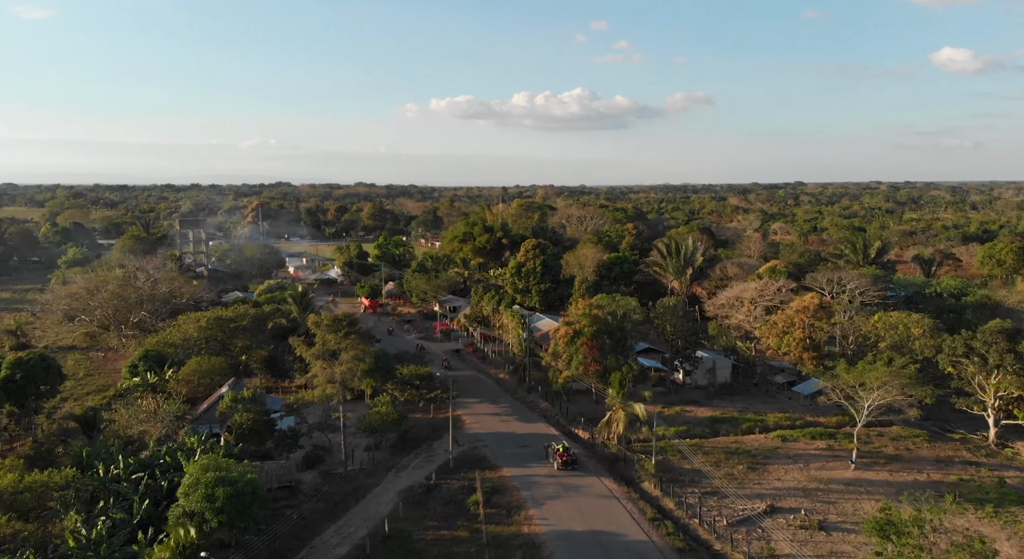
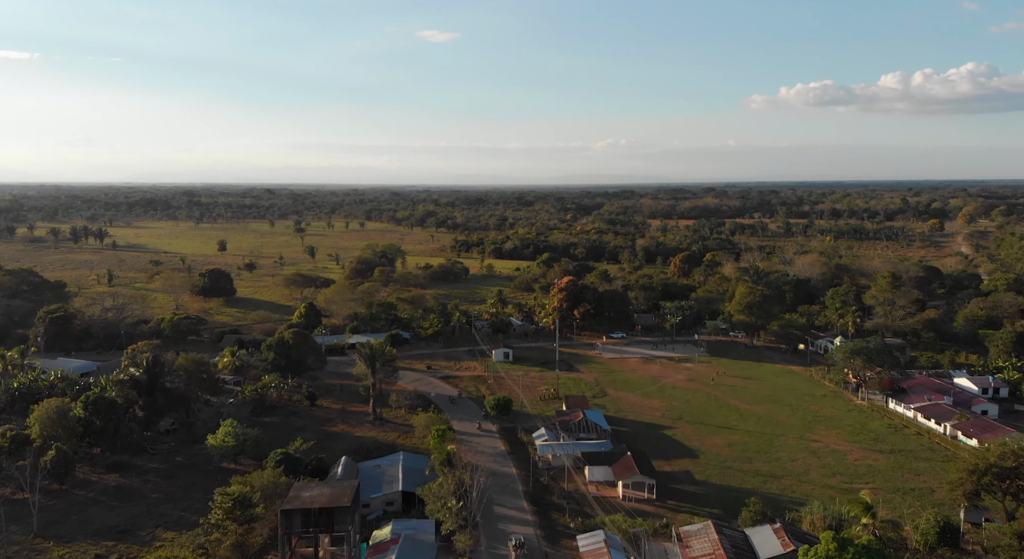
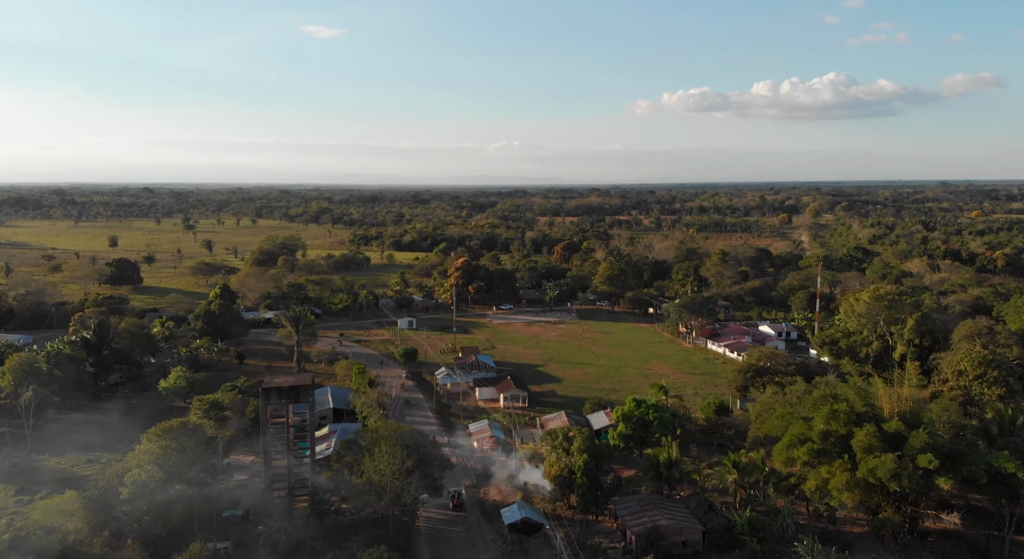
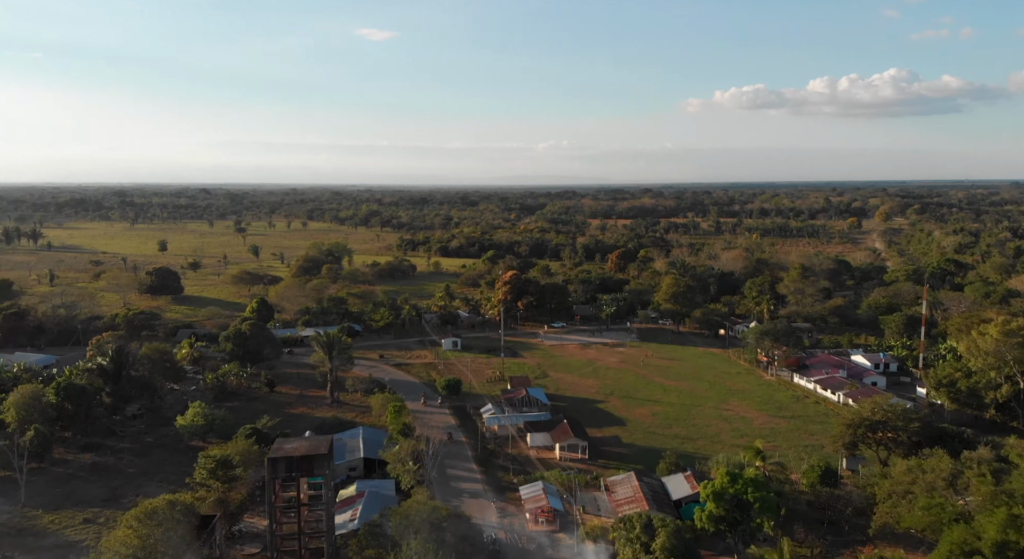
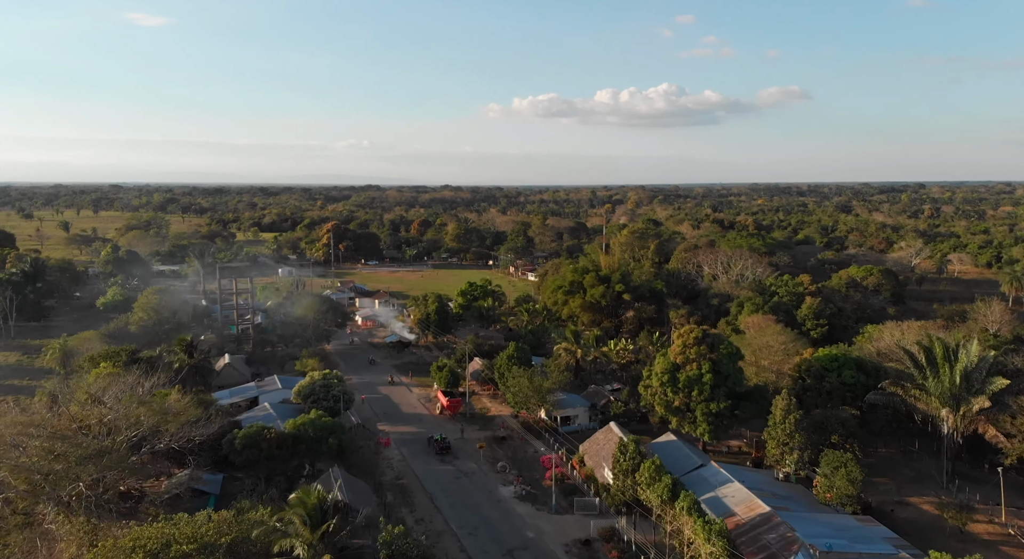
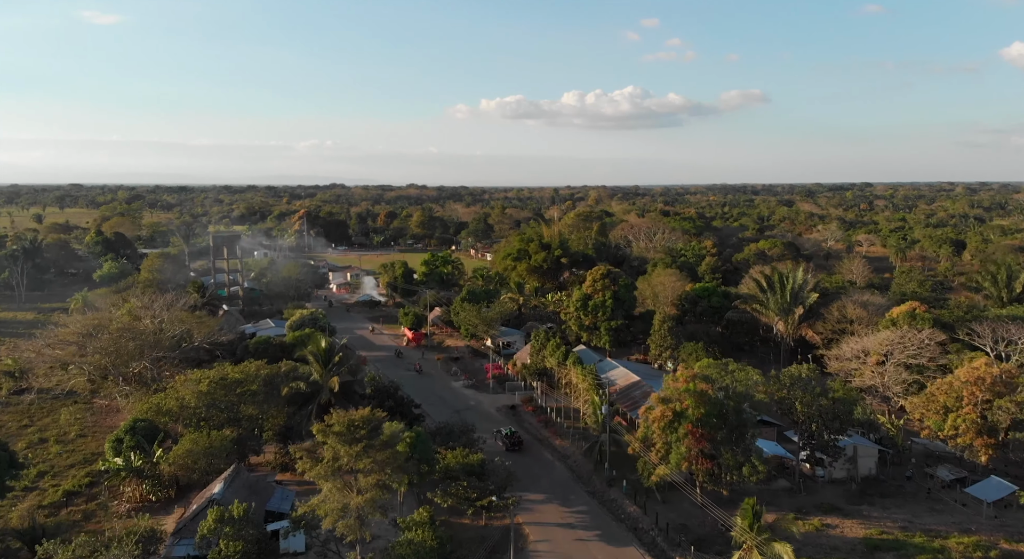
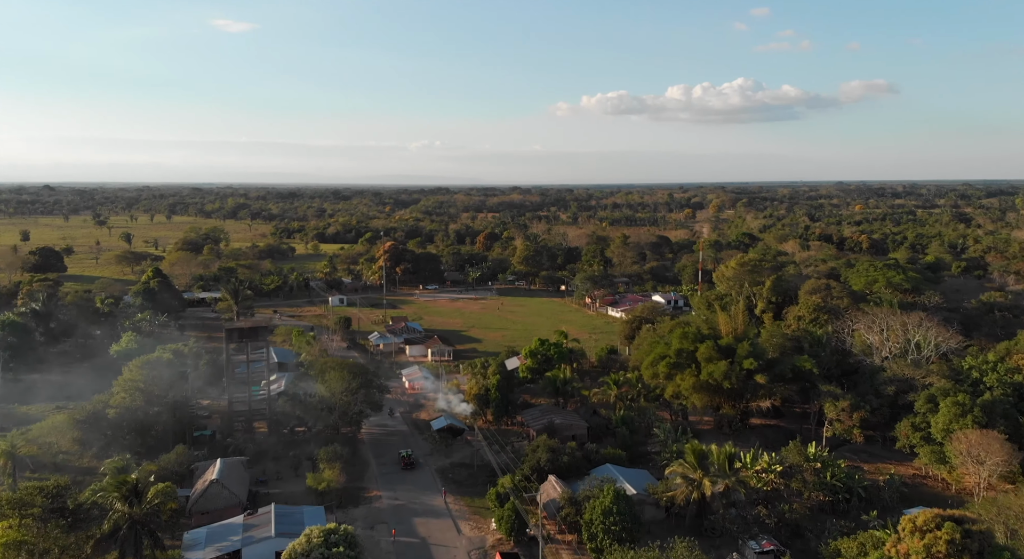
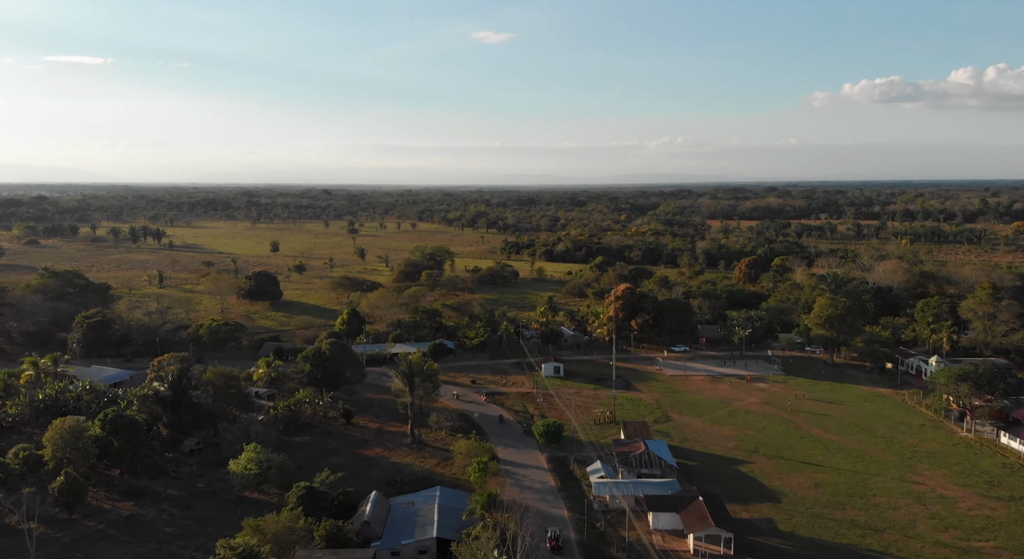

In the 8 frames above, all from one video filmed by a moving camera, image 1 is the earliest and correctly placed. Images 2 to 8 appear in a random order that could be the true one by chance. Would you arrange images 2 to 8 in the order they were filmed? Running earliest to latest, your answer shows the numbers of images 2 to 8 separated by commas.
6, 5, 7, 3, 4, 2, 8
